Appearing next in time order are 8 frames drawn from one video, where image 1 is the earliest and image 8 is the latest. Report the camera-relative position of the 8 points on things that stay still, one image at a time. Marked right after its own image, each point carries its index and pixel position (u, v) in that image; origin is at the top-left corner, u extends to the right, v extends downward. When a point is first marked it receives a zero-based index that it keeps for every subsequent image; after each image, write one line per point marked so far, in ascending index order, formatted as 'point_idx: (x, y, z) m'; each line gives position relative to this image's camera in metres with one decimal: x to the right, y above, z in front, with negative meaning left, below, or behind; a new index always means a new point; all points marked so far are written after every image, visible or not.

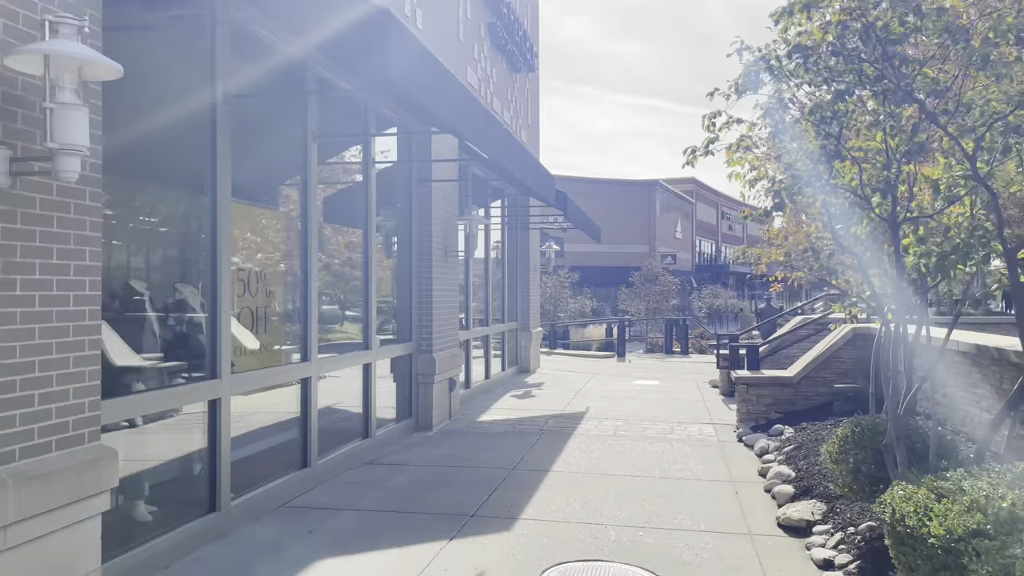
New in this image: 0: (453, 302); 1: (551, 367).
0: (-0.8, -0.2, +10.2) m
1: (+0.8, -1.7, +16.7) m
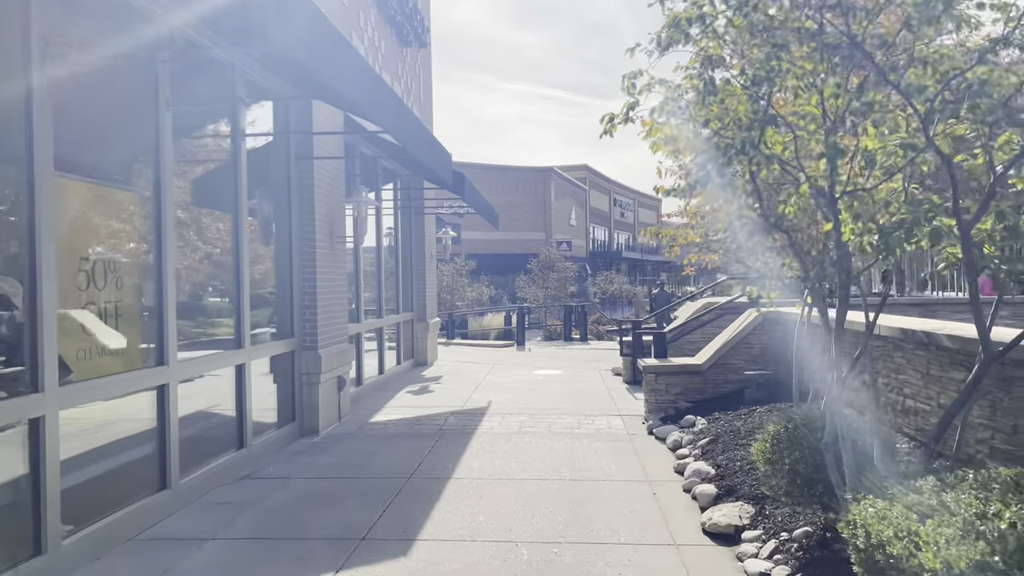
0: (-2.0, 0.0, +9.3) m
1: (-1.3, -1.4, +16.0) m
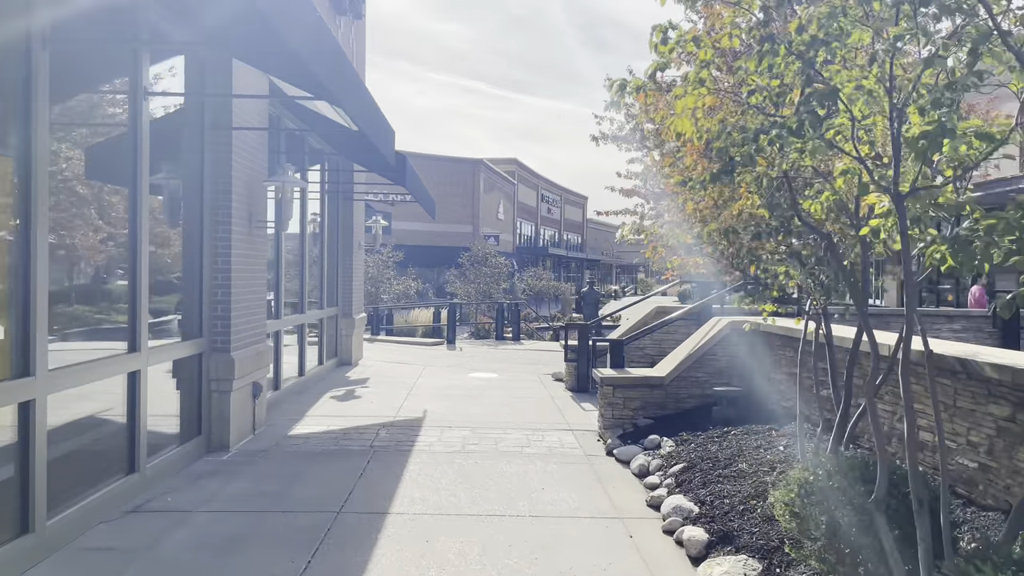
0: (-2.6, 0.0, +8.1) m
1: (-2.6, -1.3, +14.9) m
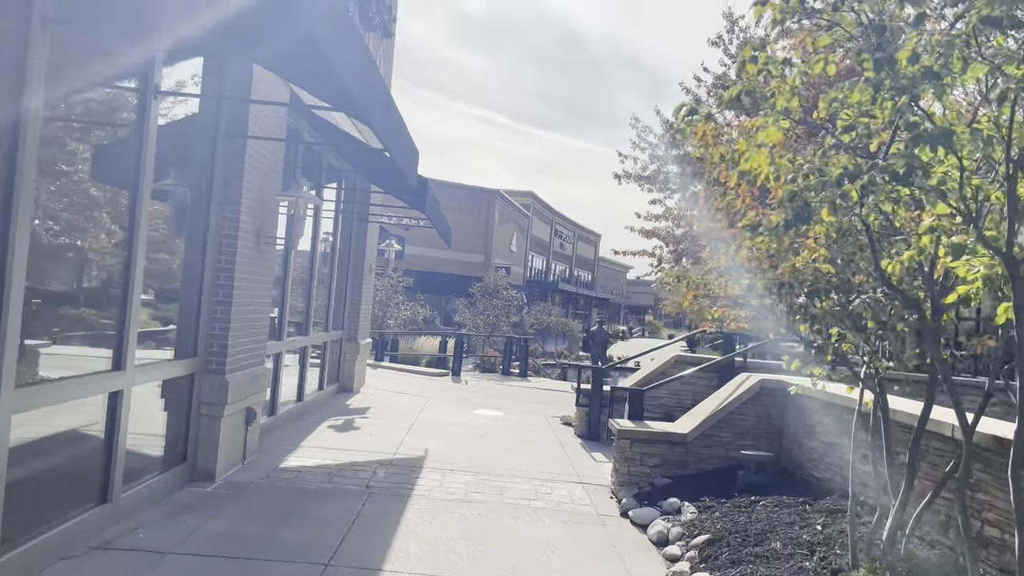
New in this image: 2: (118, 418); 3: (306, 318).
0: (-2.4, -0.2, +7.6) m
1: (-2.5, -1.8, +14.3) m
2: (-2.6, -0.9, +5.3) m
3: (-2.8, -0.4, +10.7) m
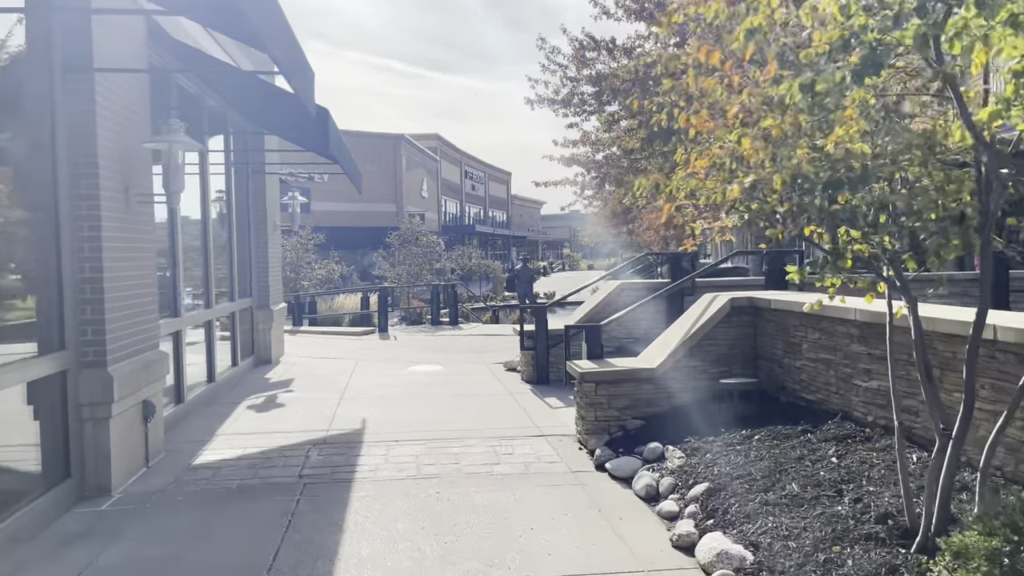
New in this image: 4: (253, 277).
0: (-2.9, +0.1, +6.4) m
1: (-3.5, -1.1, +13.1) m
2: (-2.9, -0.8, +4.1) m
3: (-3.6, 0.0, +9.4) m
4: (-3.9, +0.2, +11.8) m
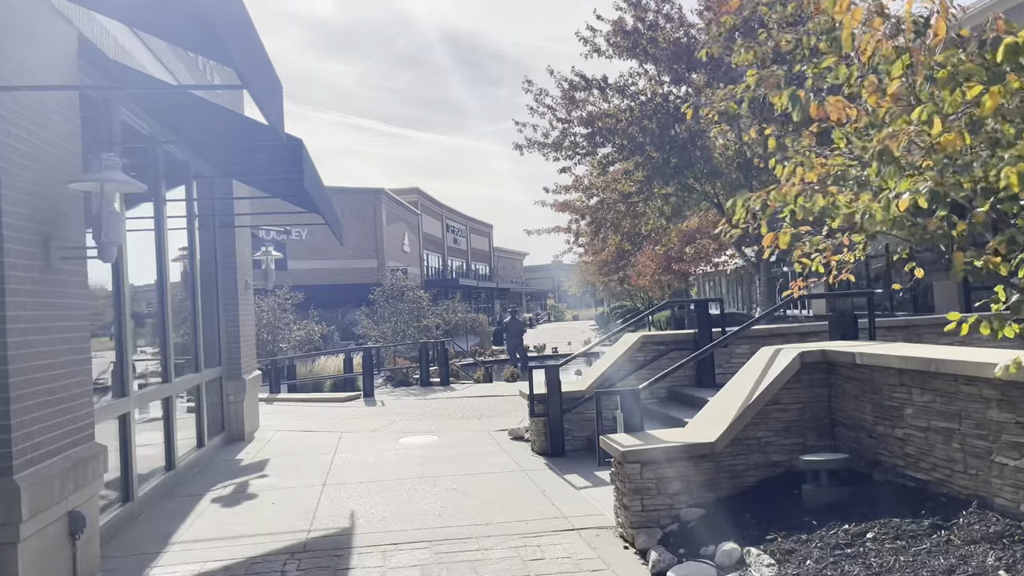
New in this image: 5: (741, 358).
0: (-2.8, -0.4, +5.1) m
1: (-3.5, -2.0, +11.7) m
2: (-2.6, -1.1, +2.8) m
3: (-3.5, -0.7, +8.1) m
4: (-3.8, -0.7, +10.5) m
5: (+2.6, -0.8, +8.9) m
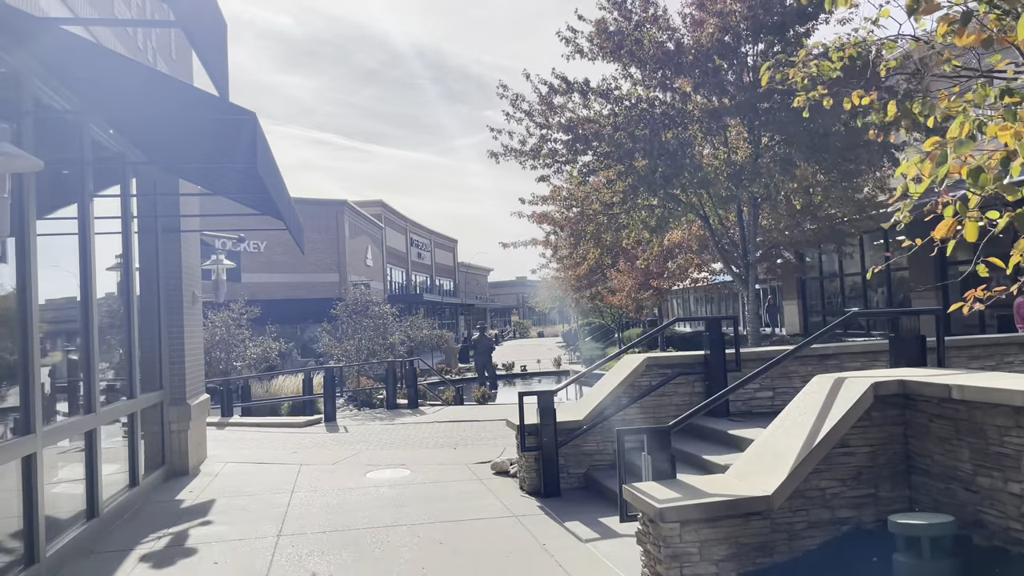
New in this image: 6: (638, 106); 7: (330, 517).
0: (-2.7, -0.4, +3.9) m
1: (-3.8, -2.2, +10.4) m
2: (-2.5, -1.1, +1.5) m
3: (-3.6, -0.8, +6.8) m
4: (-4.1, -0.9, +9.2) m
5: (+2.4, -1.0, +8.0) m
6: (+2.3, +3.4, +14.9) m
7: (-1.6, -2.0, +6.9) m
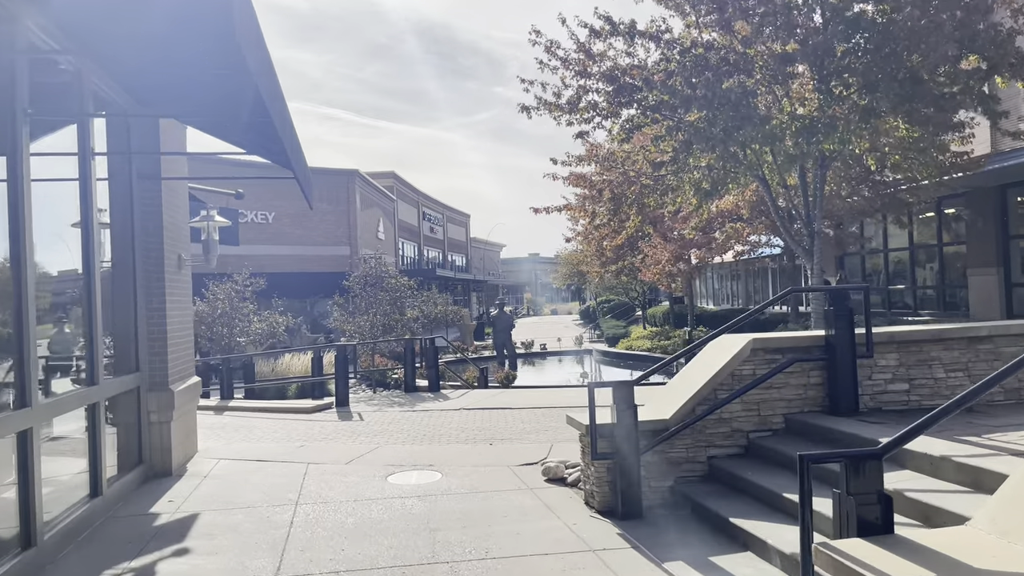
0: (-2.3, -0.2, +2.2) m
1: (-3.3, -1.8, +8.8) m
2: (-2.0, -1.0, -0.1) m
3: (-3.1, -0.5, +5.1) m
4: (-3.5, -0.5, +7.5) m
5: (+2.9, -0.7, +6.2) m
6: (+3.0, +3.9, +13.0) m
7: (-1.1, -1.7, +5.2) m
